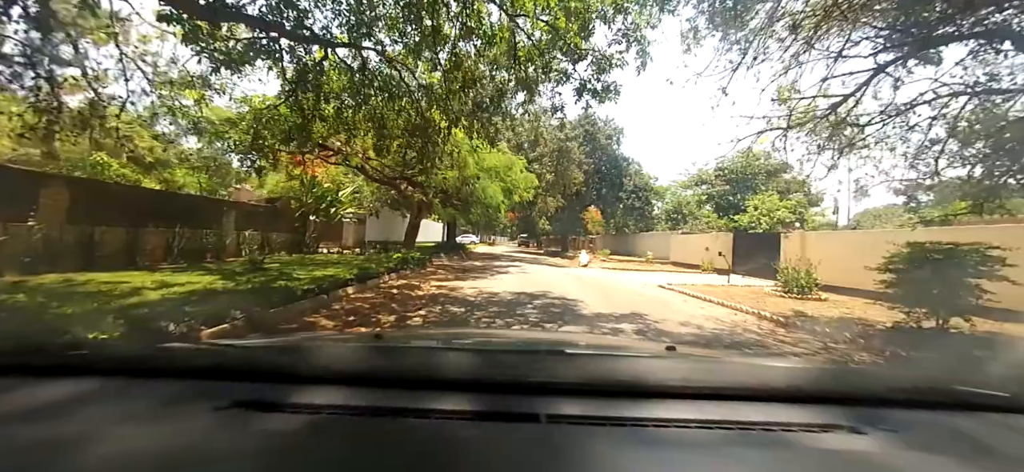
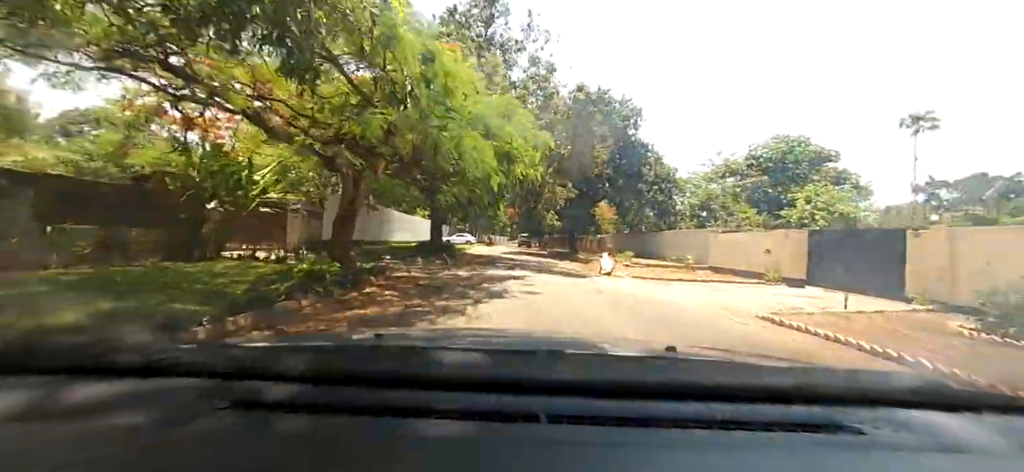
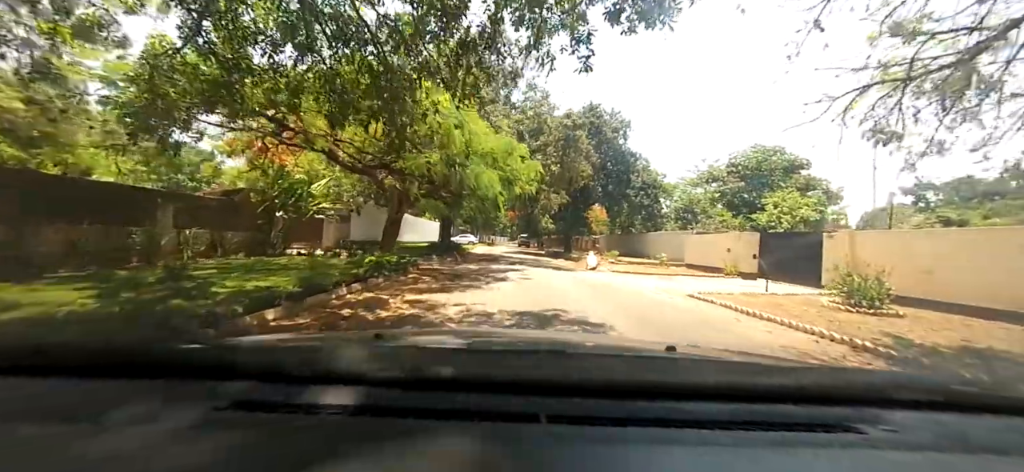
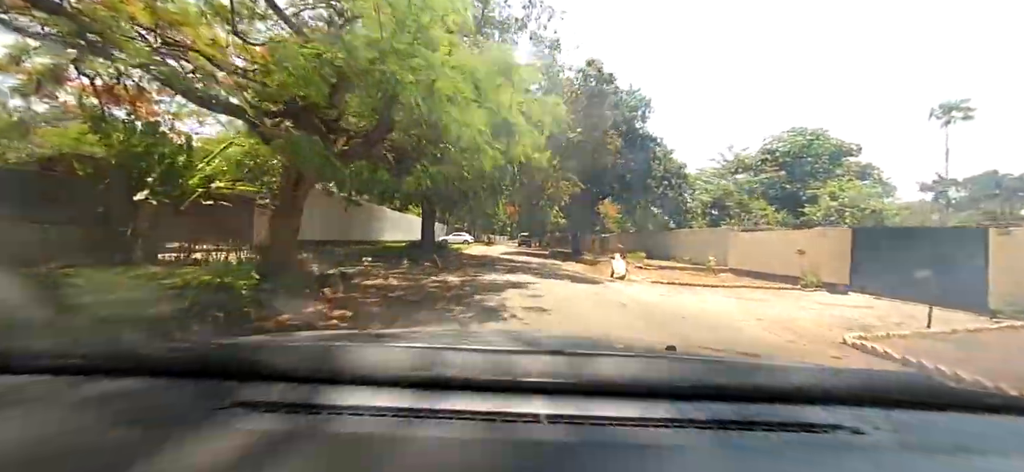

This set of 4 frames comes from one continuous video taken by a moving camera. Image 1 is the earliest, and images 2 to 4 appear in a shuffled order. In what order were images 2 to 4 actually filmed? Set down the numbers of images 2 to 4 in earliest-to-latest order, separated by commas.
3, 2, 4
